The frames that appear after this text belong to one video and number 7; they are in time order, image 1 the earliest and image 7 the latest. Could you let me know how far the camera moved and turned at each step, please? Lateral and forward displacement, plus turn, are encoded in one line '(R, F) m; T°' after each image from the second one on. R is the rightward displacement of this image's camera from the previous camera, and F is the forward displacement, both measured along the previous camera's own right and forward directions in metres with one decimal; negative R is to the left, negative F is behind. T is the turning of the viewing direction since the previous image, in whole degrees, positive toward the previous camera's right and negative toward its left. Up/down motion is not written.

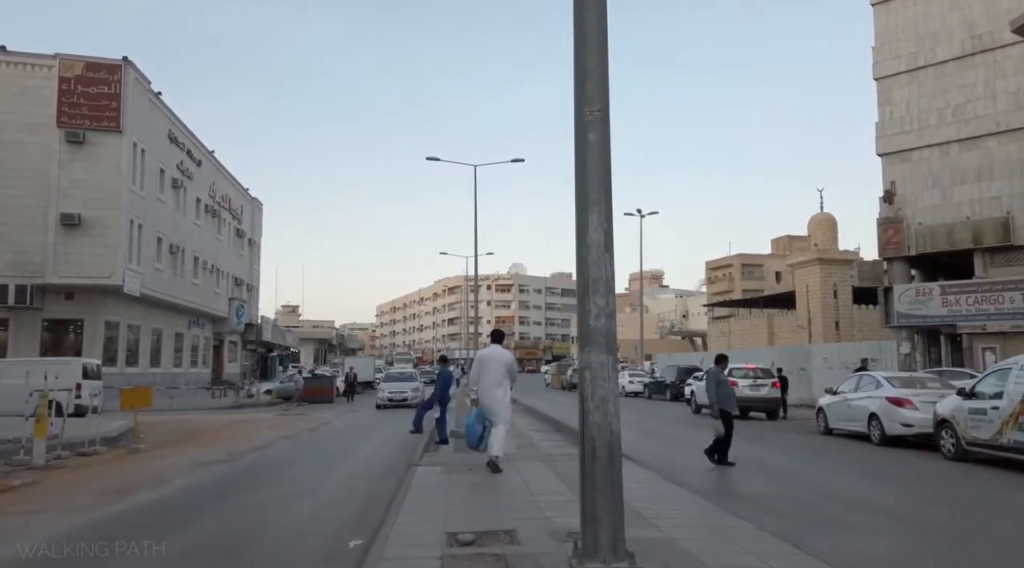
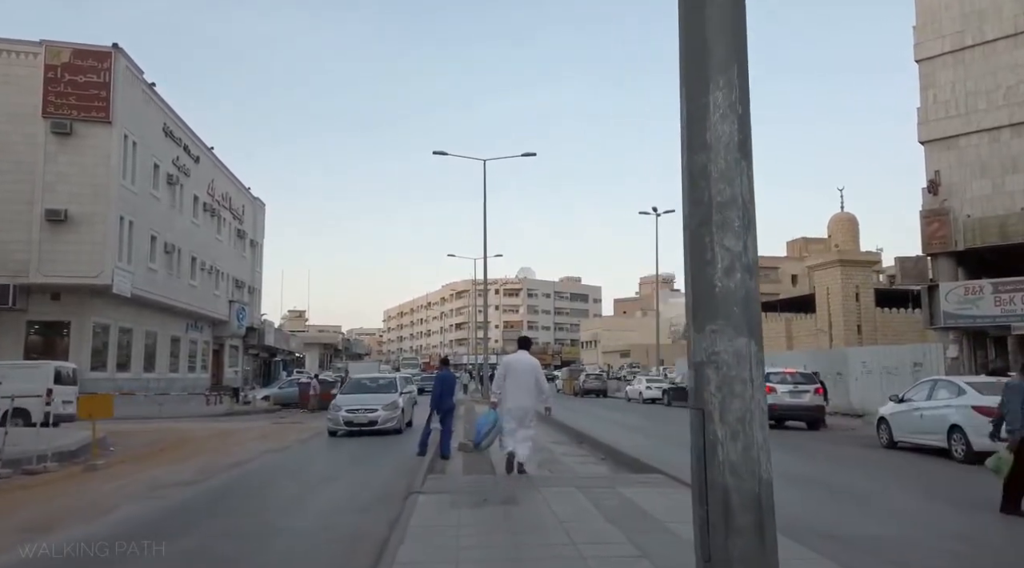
(-0.2, +2.0) m; -1°
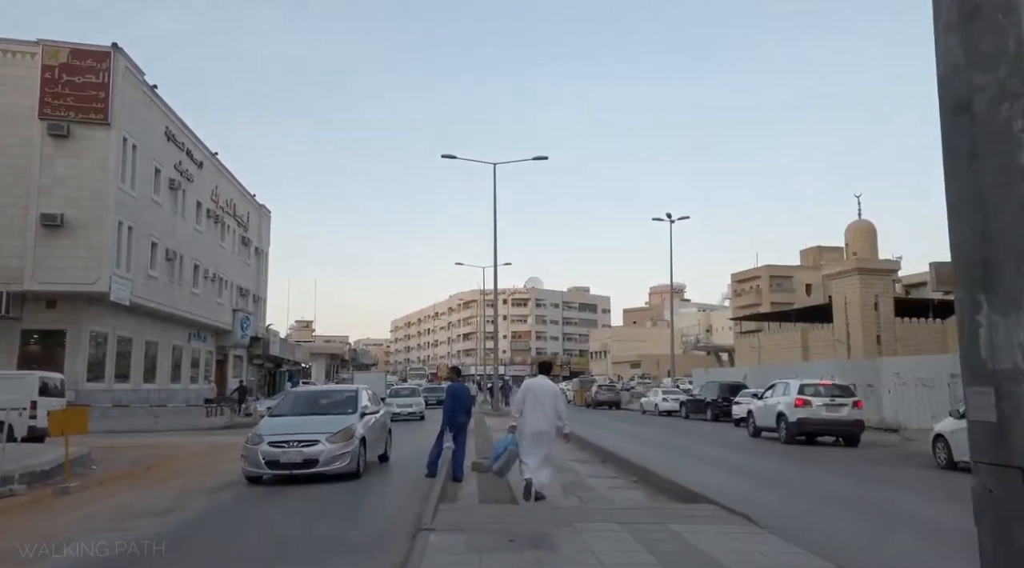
(-0.2, +1.3) m; -1°
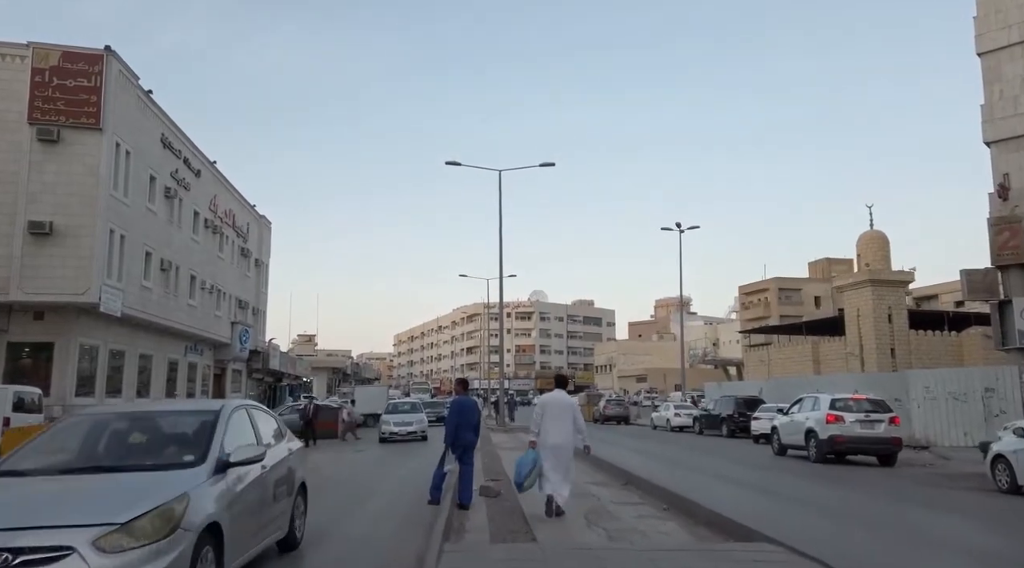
(-0.1, +1.3) m; 0°
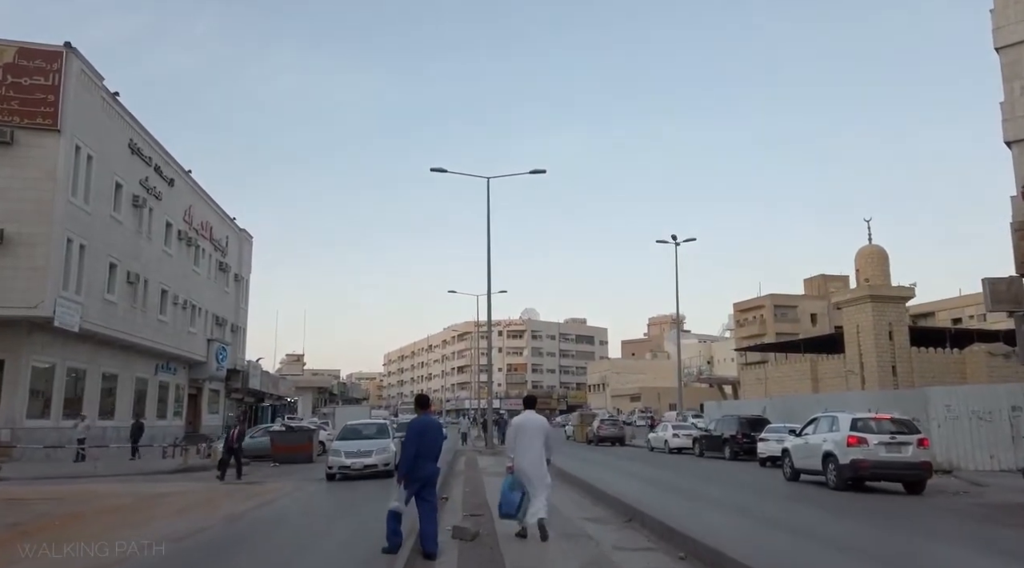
(+0.2, +1.9) m; +1°
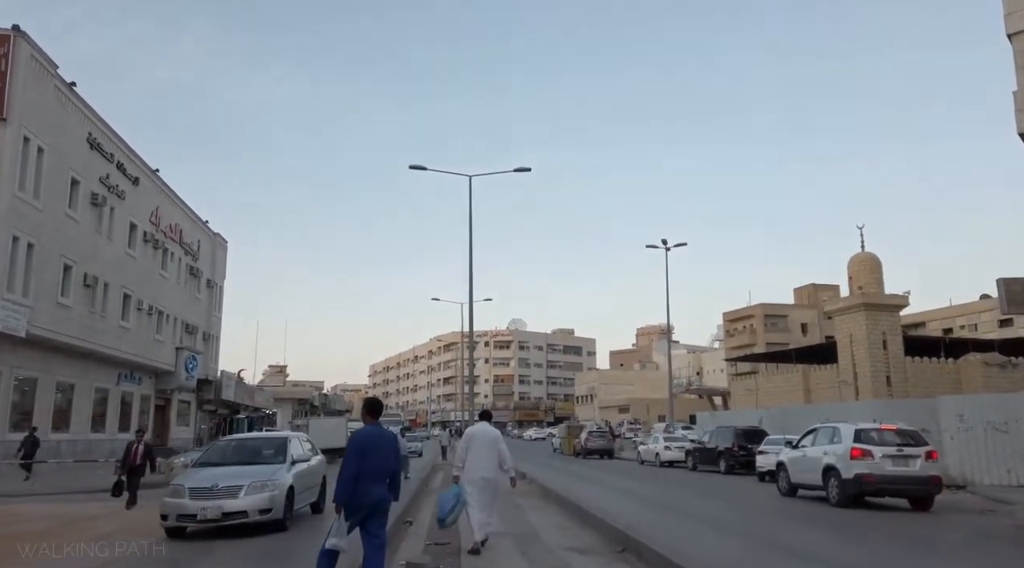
(+0.2, +1.8) m; +1°
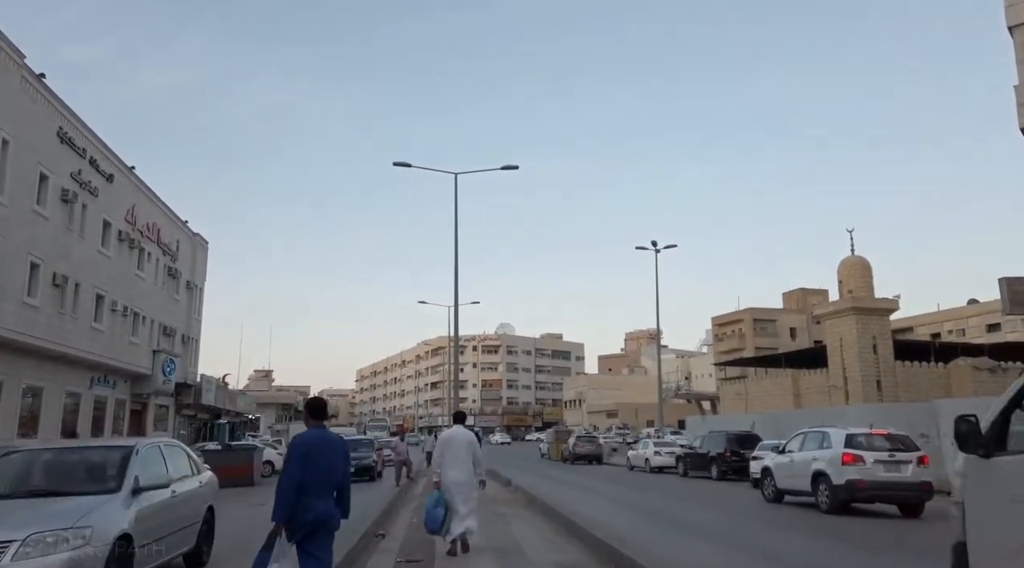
(+0.1, +0.9) m; +1°
